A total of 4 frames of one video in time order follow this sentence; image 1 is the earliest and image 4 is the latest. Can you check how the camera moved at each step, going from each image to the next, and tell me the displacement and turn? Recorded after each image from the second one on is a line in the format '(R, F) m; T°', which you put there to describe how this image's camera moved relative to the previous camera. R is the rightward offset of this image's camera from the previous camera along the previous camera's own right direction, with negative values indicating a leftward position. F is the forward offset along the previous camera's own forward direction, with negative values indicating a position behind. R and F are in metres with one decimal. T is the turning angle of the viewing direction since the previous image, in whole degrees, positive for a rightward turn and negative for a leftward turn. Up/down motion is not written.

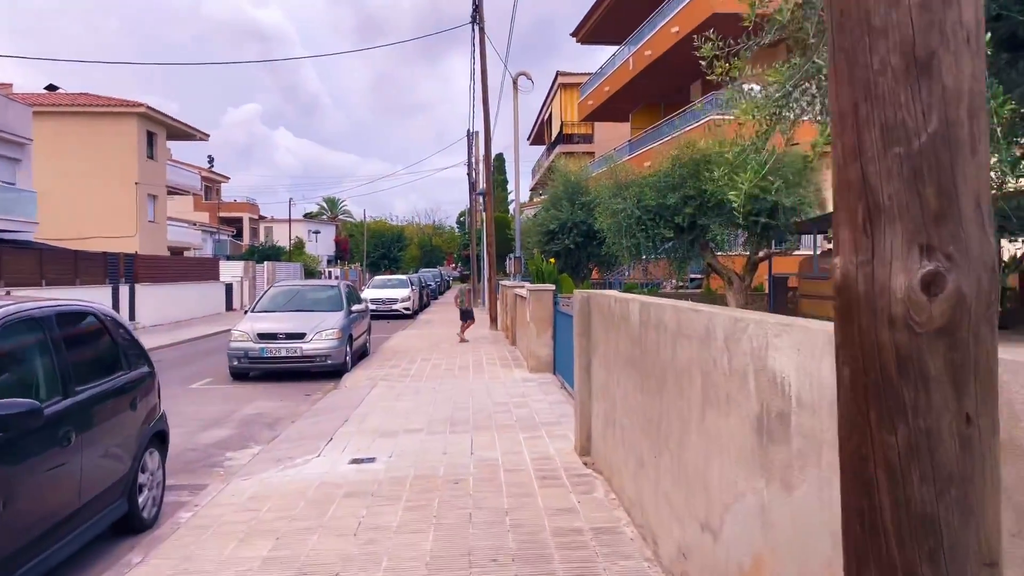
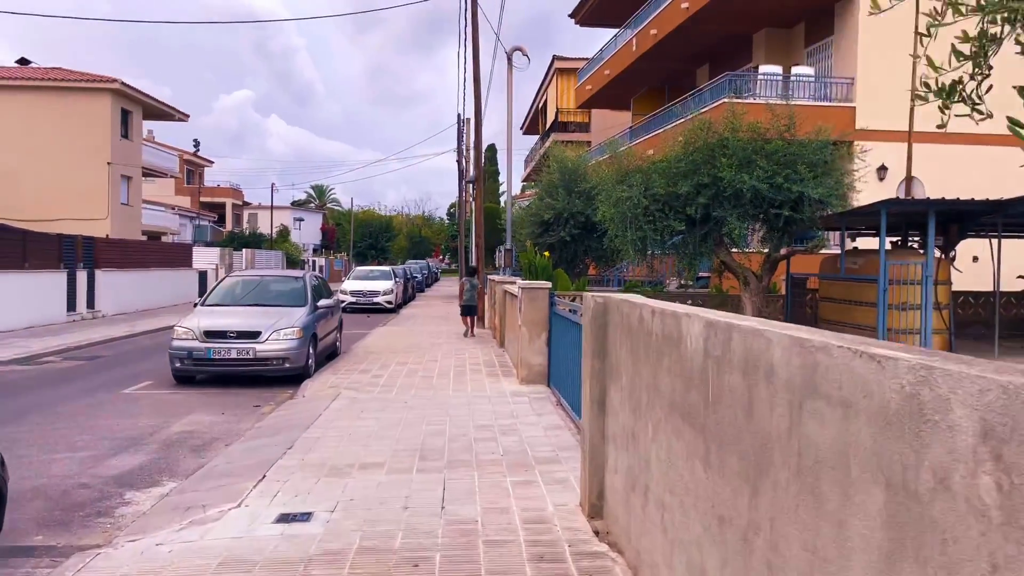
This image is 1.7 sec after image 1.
(0.0, +1.9) m; +1°
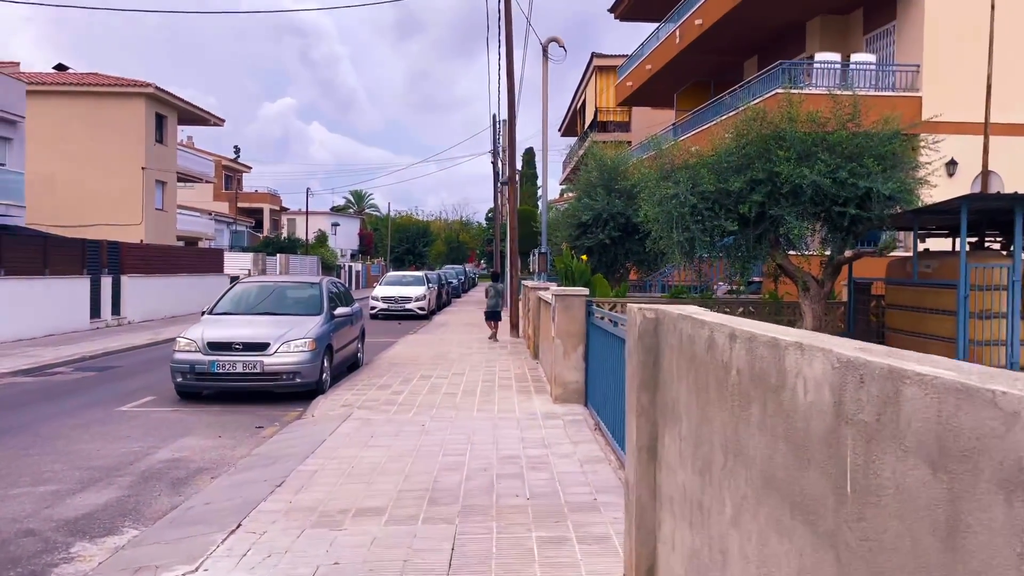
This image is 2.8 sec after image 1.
(+0.1, +1.2) m; -3°
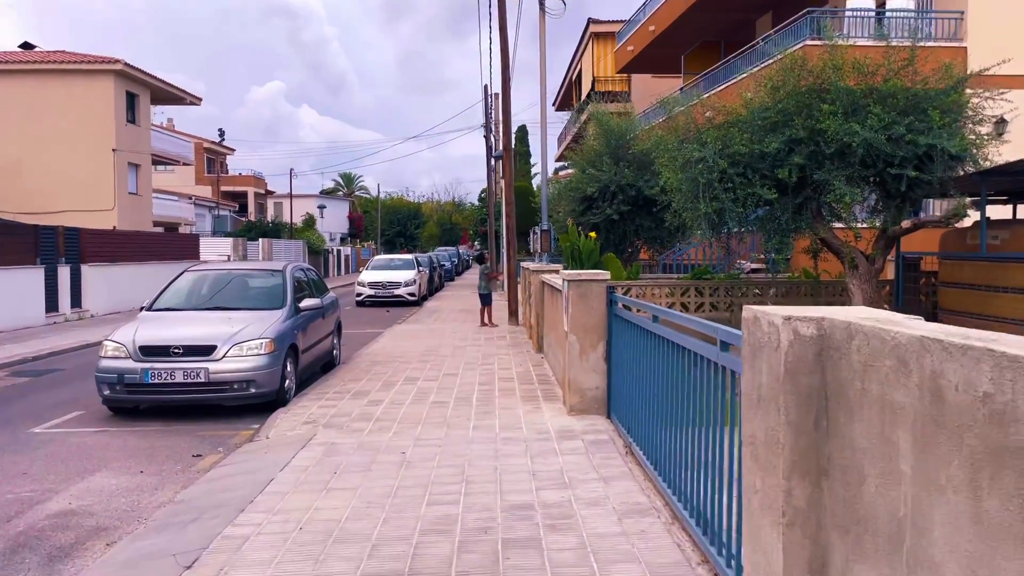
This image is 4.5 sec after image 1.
(-0.1, +2.0) m; 0°
